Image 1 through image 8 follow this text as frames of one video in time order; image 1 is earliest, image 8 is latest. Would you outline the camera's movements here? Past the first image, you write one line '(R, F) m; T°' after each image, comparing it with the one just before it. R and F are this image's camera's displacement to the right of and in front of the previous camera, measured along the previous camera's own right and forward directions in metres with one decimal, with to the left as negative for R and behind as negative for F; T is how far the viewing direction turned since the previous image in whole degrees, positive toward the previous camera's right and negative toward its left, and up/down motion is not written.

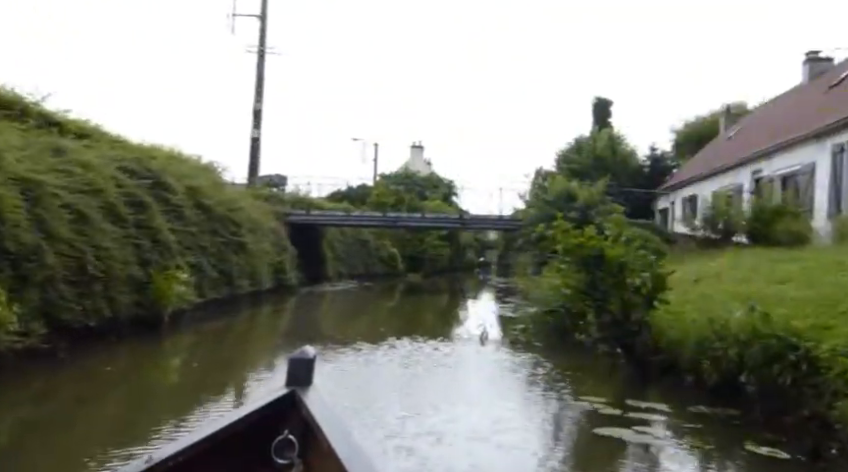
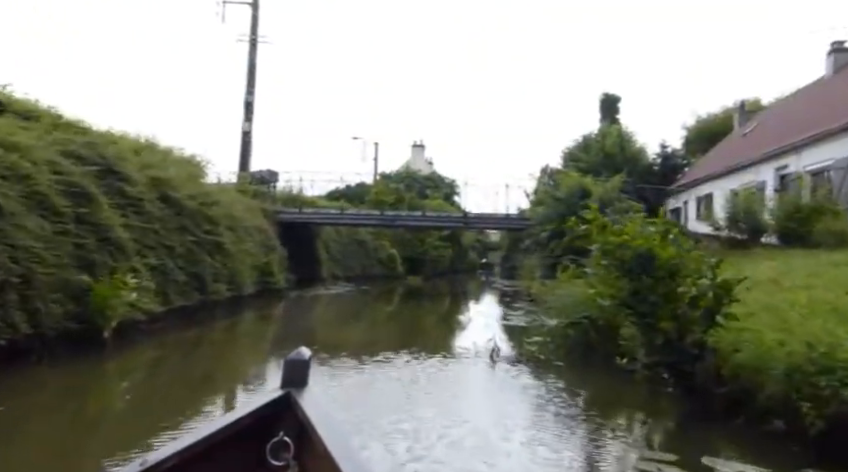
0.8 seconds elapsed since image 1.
(0.0, +1.9) m; 0°
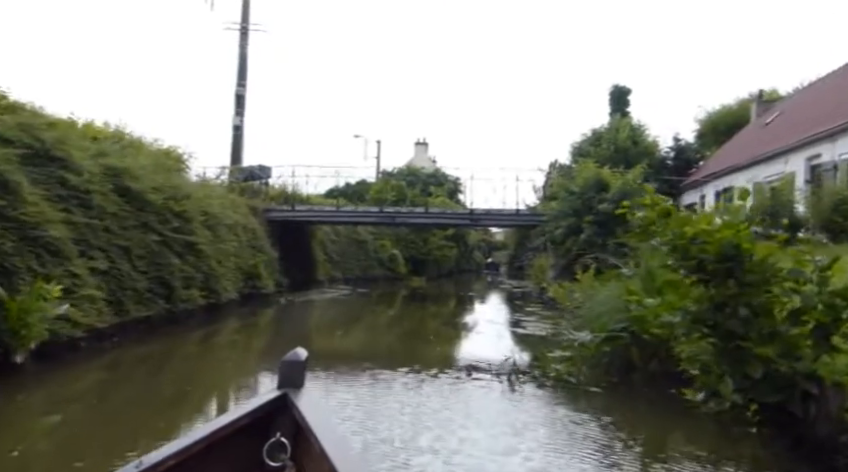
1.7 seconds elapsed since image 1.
(0.0, +1.9) m; 0°
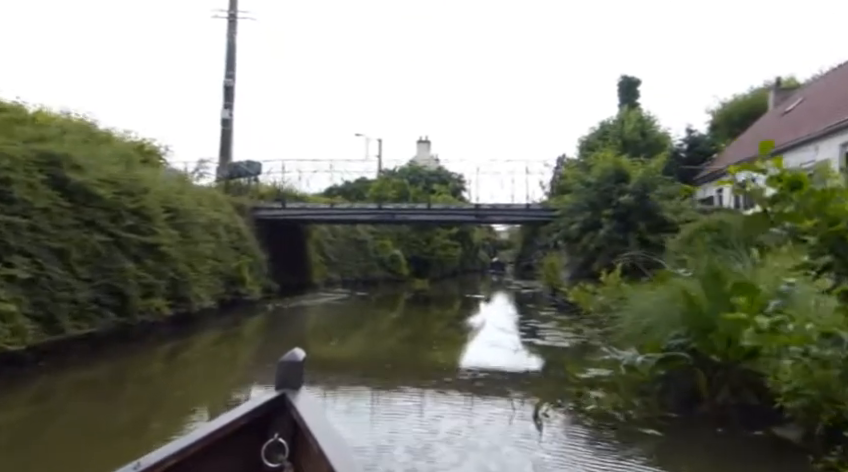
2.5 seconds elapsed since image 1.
(+0.1, +1.9) m; 0°
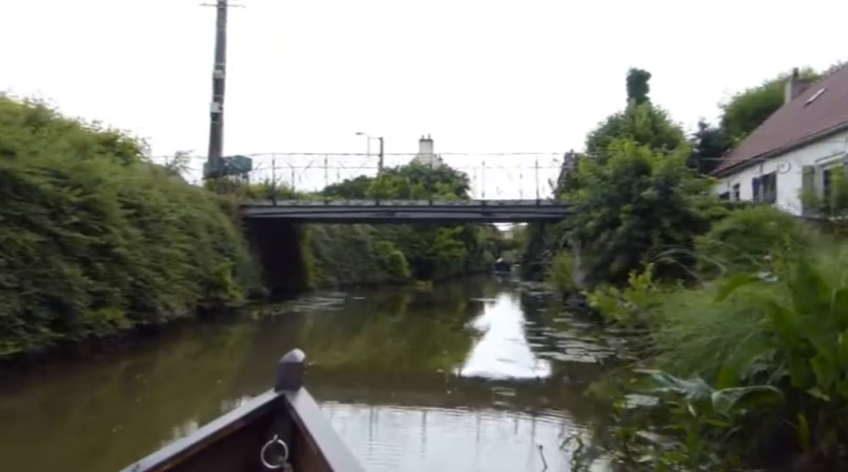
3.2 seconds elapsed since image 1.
(0.0, +1.6) m; 0°
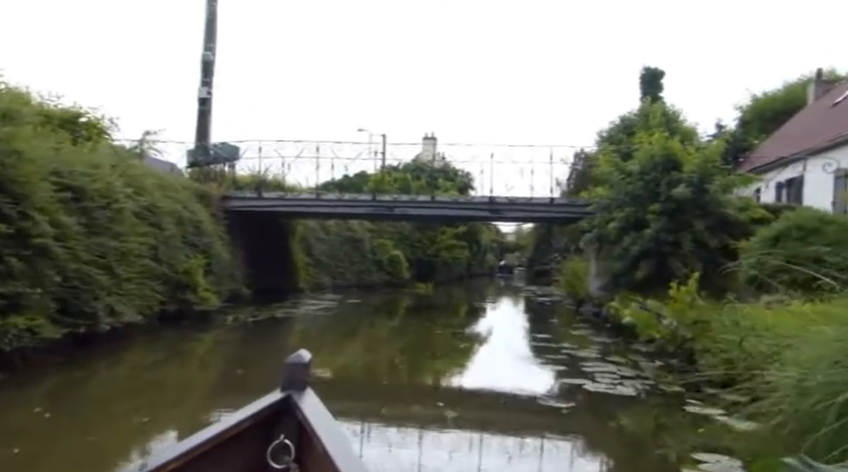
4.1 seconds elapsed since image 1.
(0.0, +1.9) m; 0°
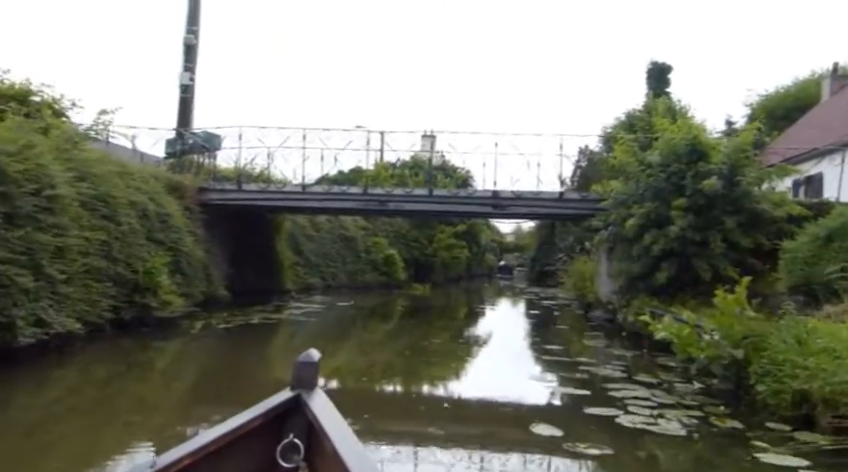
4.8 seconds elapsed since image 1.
(+0.1, +1.6) m; 0°
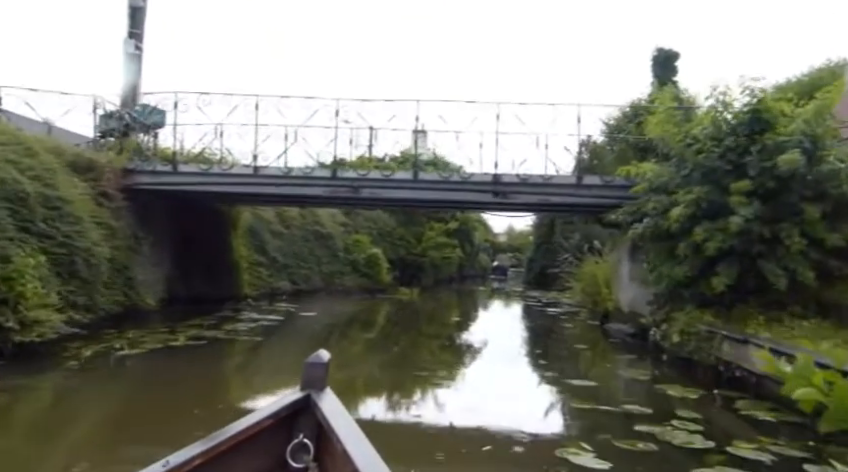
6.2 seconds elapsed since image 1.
(+0.2, +3.2) m; +1°
